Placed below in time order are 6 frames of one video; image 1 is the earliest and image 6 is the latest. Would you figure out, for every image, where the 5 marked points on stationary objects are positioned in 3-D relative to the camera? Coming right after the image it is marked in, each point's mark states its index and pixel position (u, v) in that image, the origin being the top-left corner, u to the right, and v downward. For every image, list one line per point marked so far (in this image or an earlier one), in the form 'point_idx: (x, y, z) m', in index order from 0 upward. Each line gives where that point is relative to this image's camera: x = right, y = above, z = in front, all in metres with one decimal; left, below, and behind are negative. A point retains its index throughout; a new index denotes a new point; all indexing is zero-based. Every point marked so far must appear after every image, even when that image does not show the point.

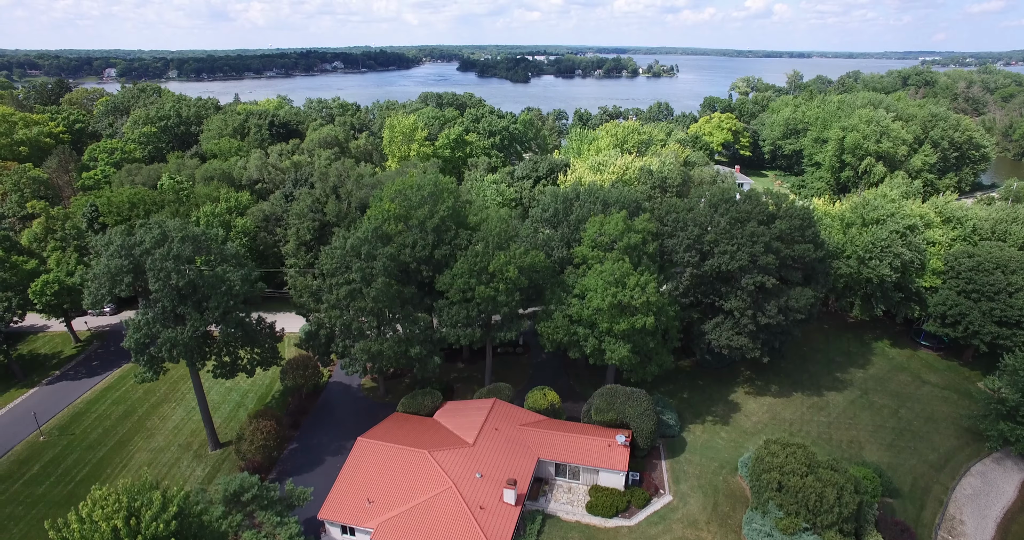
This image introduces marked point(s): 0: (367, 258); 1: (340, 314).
0: (-5.2, +0.4, +19.4) m
1: (-6.1, -1.6, +18.9) m
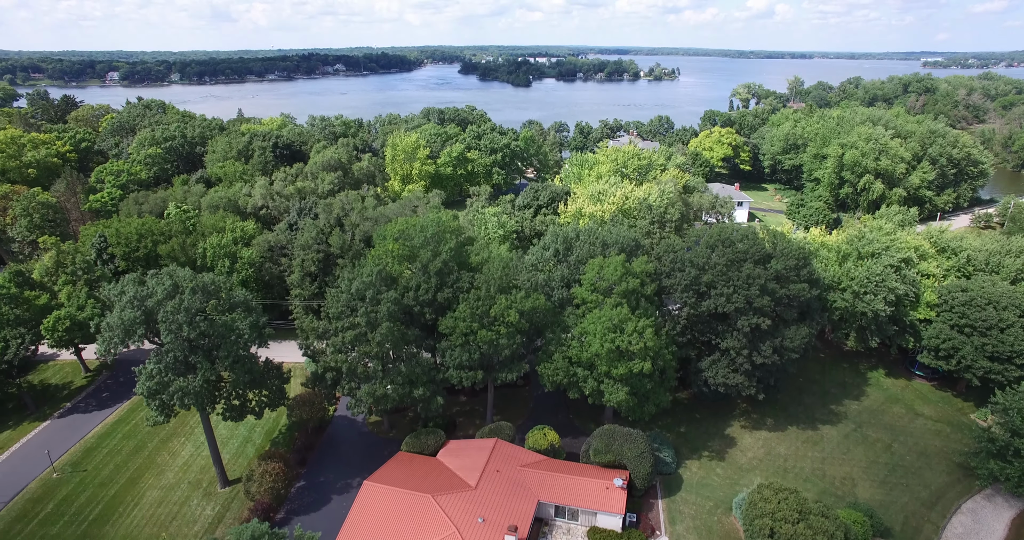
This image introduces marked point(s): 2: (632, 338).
0: (-5.2, -1.2, +19.8) m
1: (-6.1, -3.2, +19.4) m
2: (+4.3, -2.5, +19.1) m
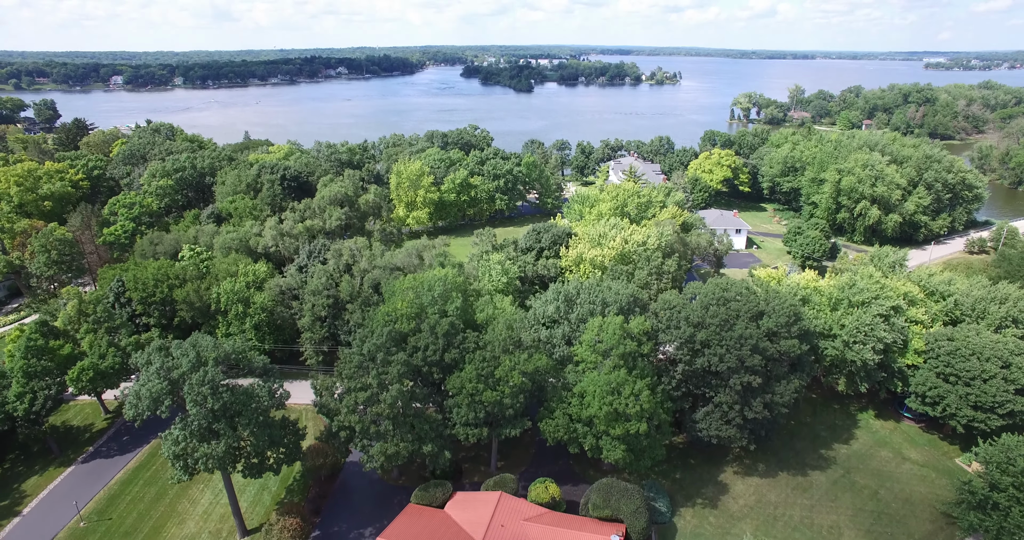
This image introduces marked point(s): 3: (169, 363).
0: (-5.0, -3.6, +20.9) m
1: (-6.0, -5.7, +20.5) m
2: (+4.4, -4.9, +20.2) m
3: (-11.9, -3.2, +18.3) m
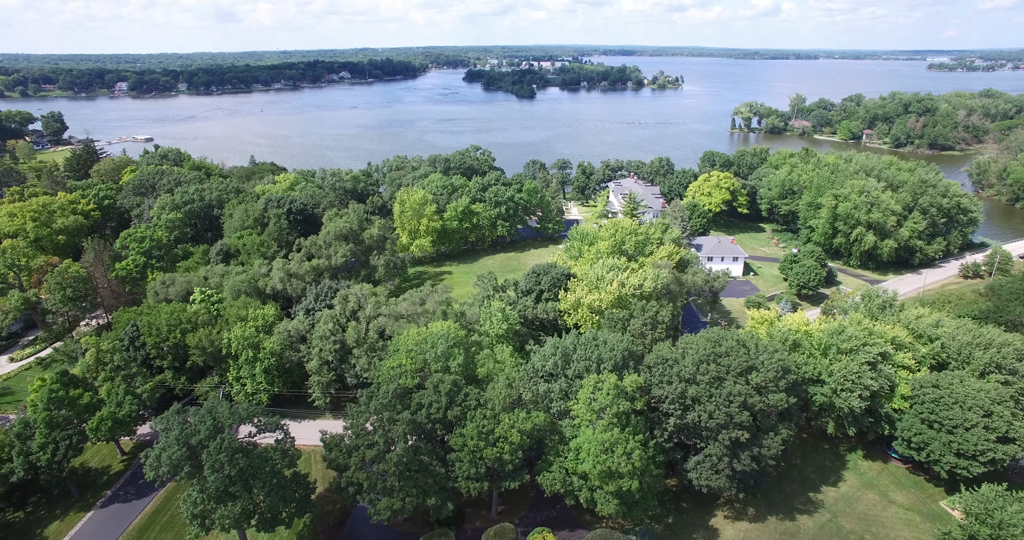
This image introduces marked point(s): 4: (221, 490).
0: (-5.1, -6.3, +22.0) m
1: (-6.0, -8.3, +21.6) m
2: (+4.4, -7.6, +21.3) m
3: (-11.9, -5.8, +19.5) m
4: (-10.6, -8.0, +19.4) m
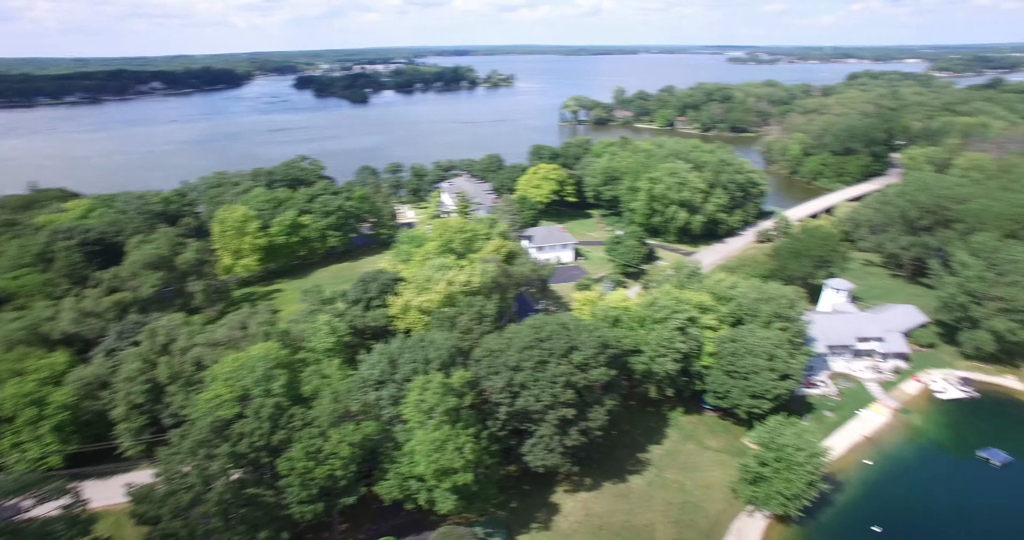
0: (-11.7, -7.3, +20.1) m
1: (-12.3, -9.4, +19.5) m
2: (-2.2, -7.5, +21.5) m
3: (-17.8, -7.5, +16.0) m
4: (-16.3, -9.6, +16.3) m
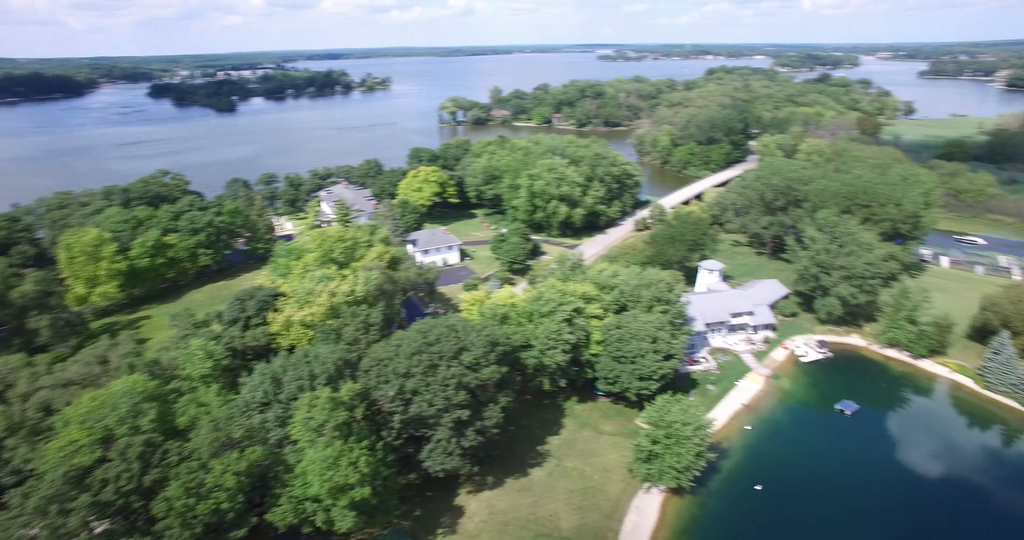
0: (-15.6, -8.4, +17.9) m
1: (-15.9, -10.5, +17.2) m
2: (-6.5, -7.9, +20.8) m
3: (-21.0, -9.1, +13.0) m
4: (-19.4, -11.0, +13.4) m
